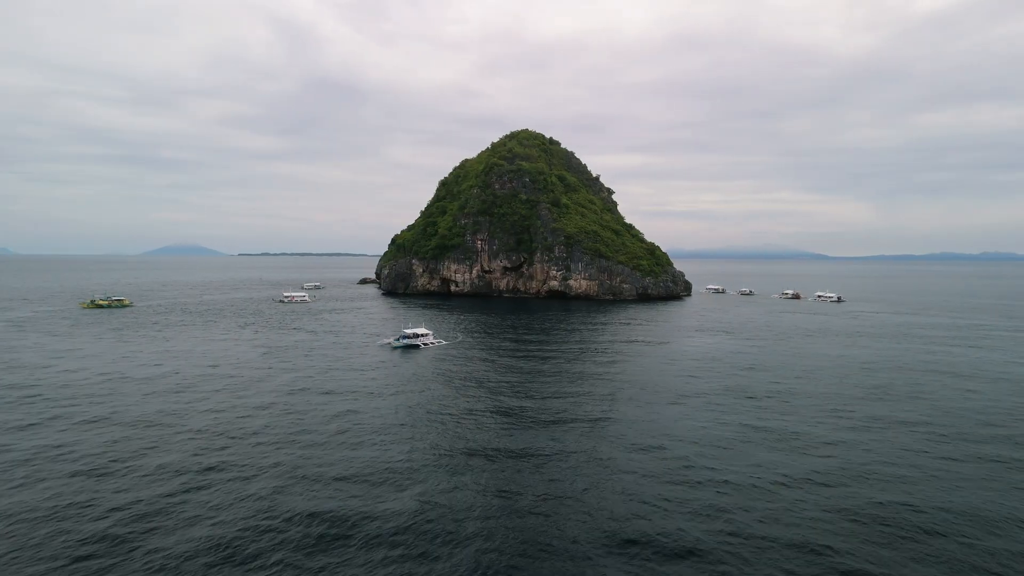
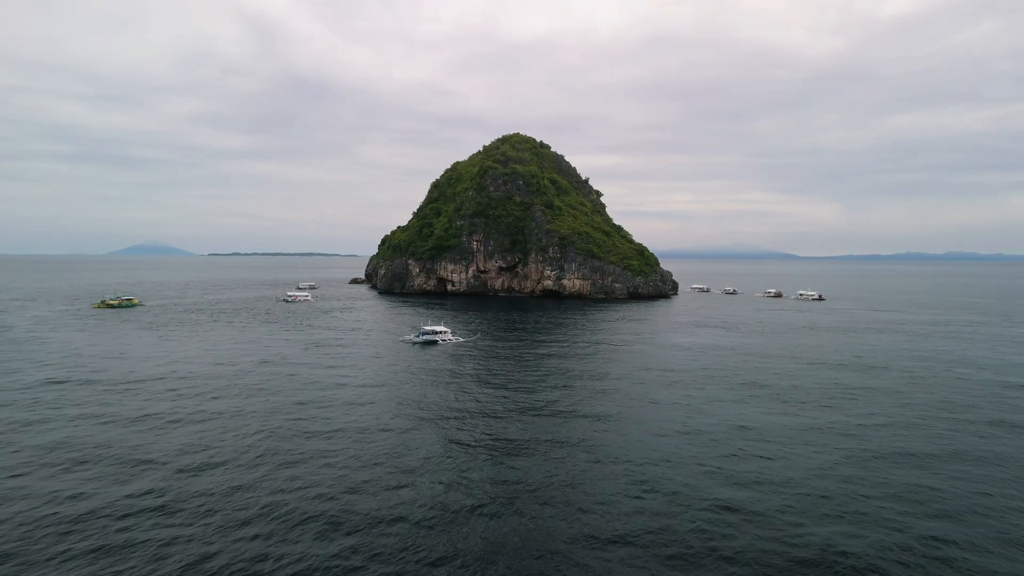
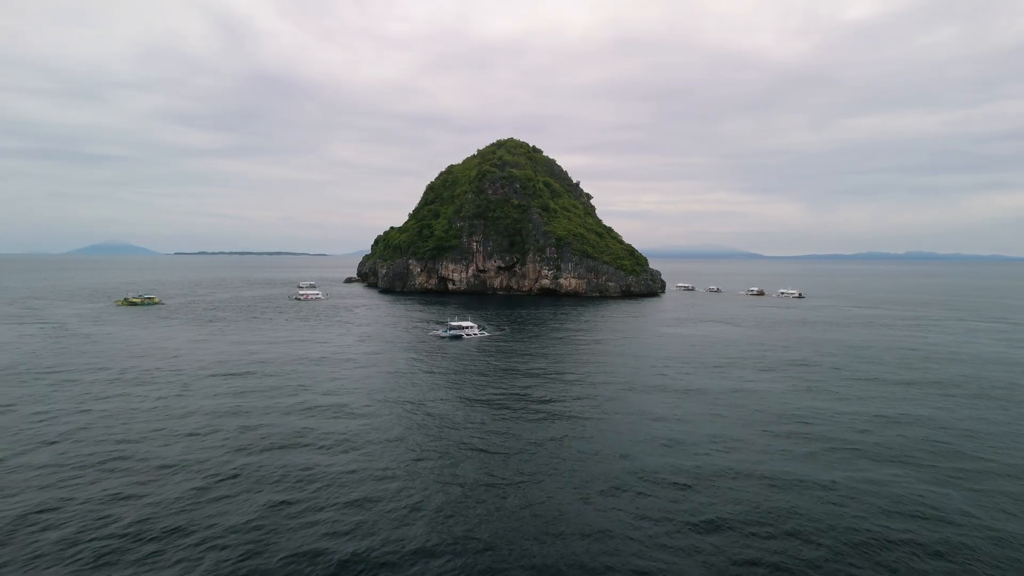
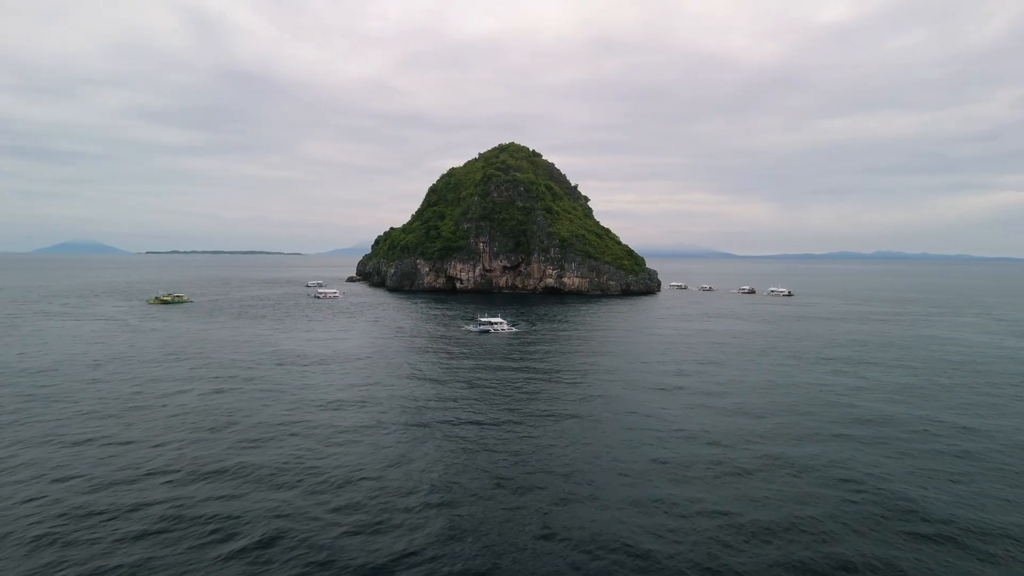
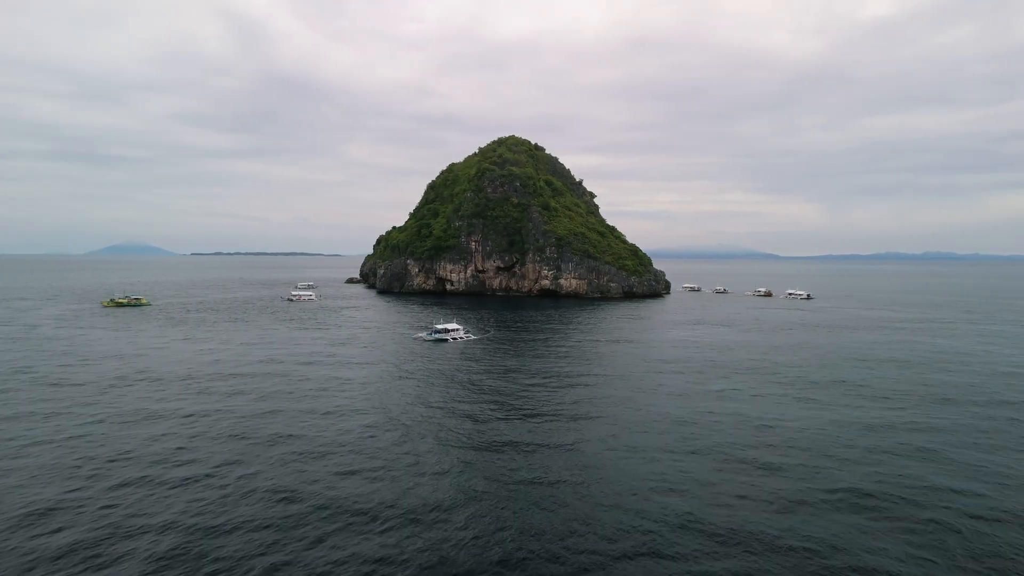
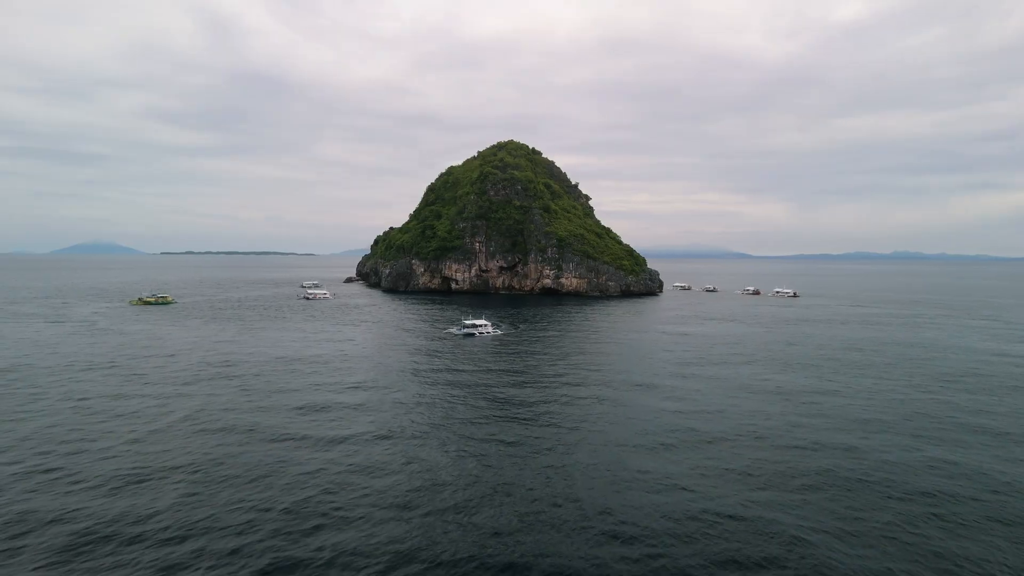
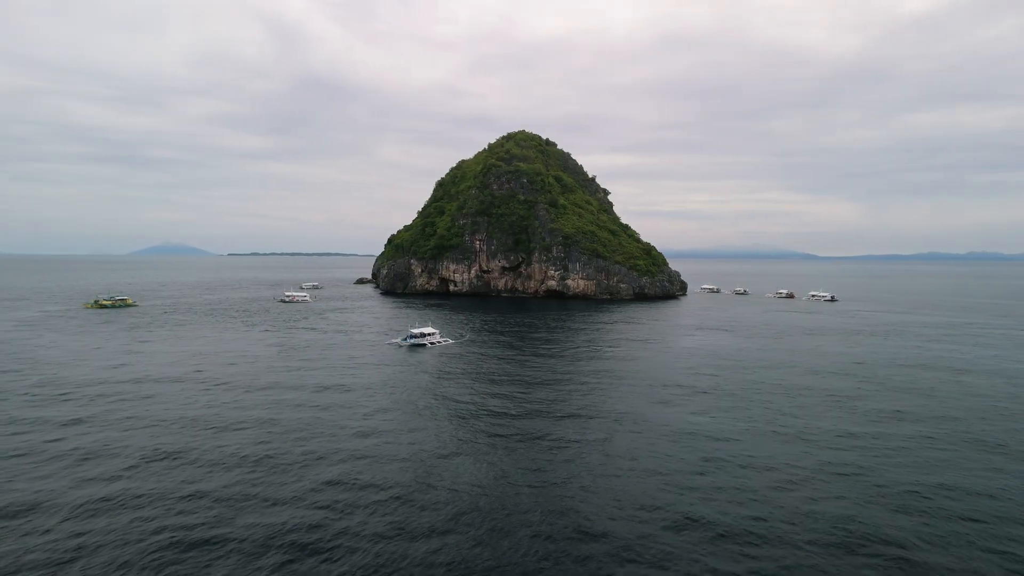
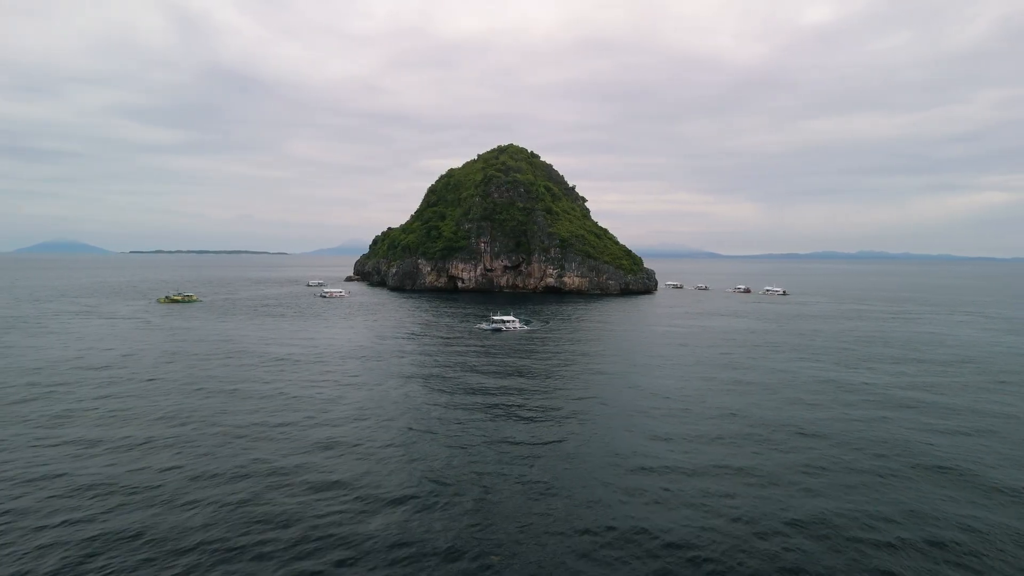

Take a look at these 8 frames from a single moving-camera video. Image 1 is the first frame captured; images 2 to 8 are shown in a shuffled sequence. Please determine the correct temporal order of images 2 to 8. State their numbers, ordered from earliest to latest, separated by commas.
7, 2, 5, 3, 6, 4, 8
